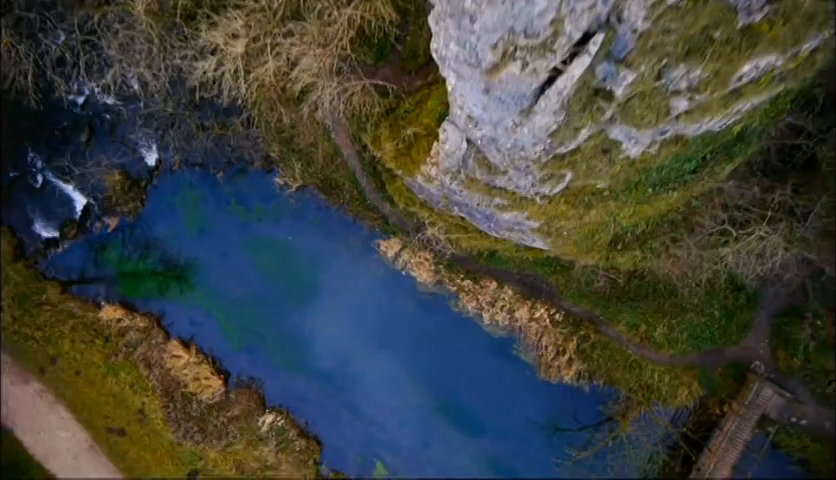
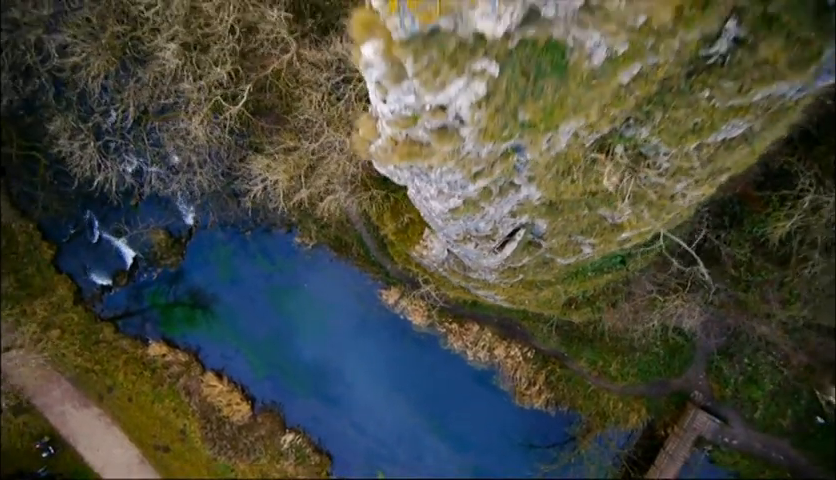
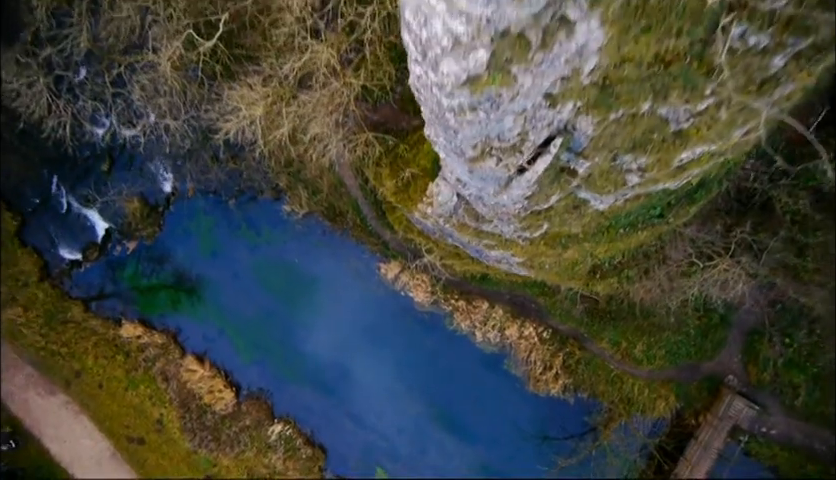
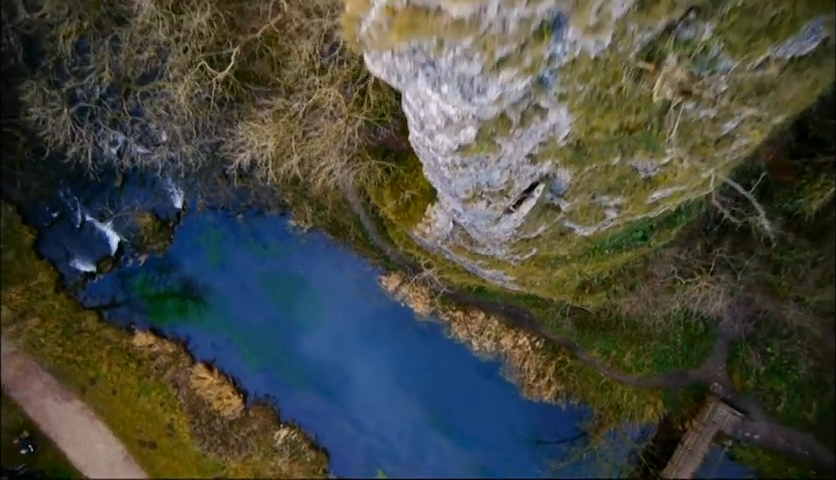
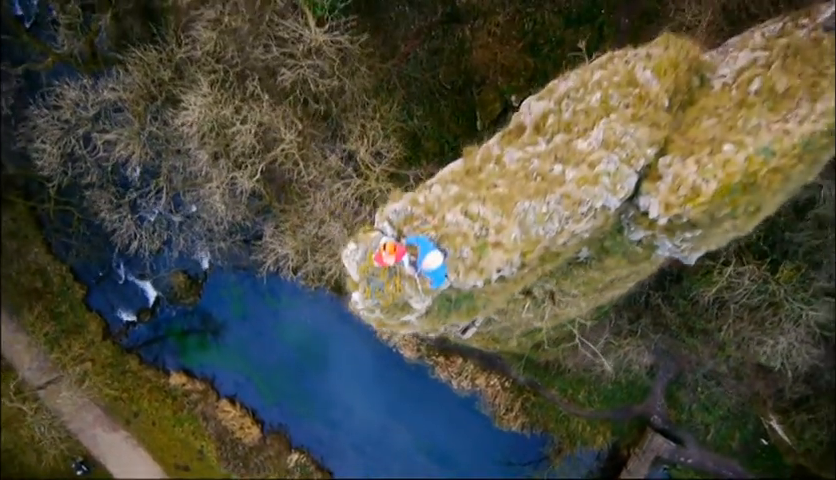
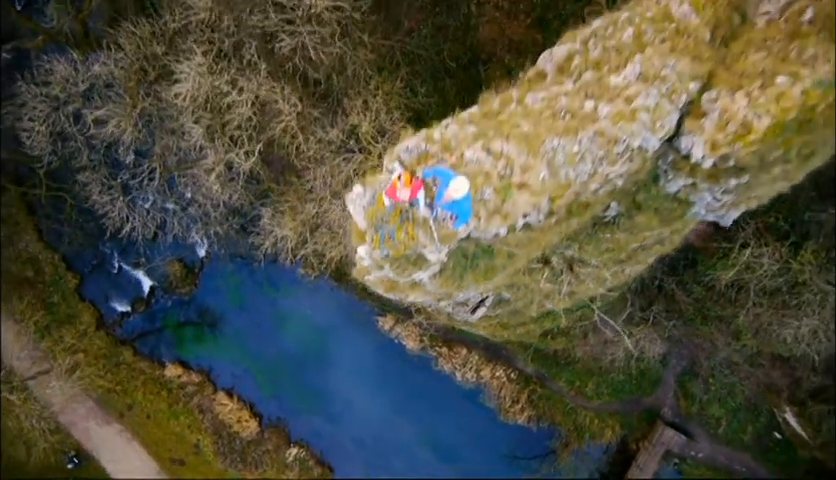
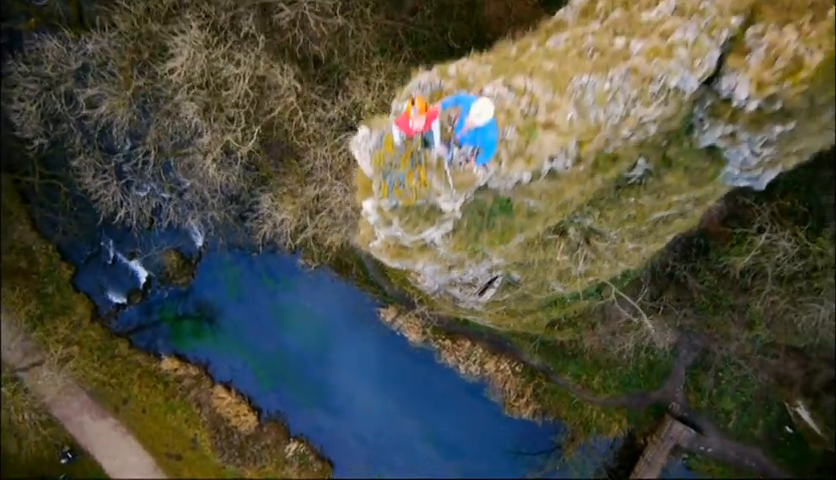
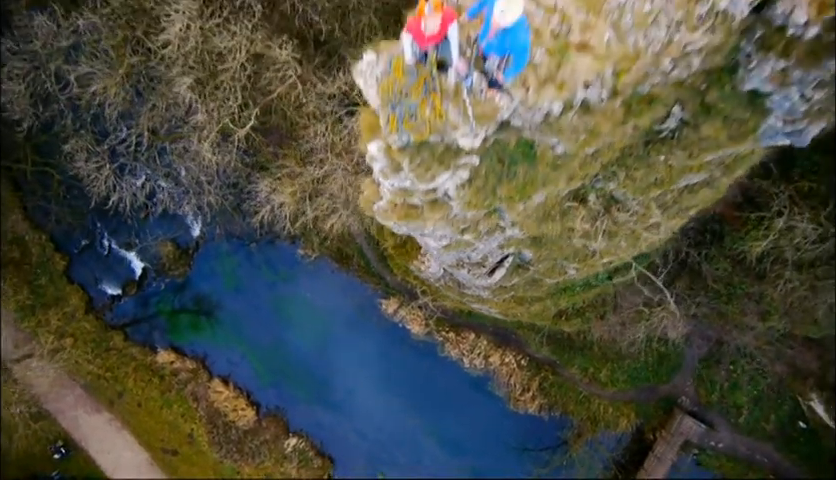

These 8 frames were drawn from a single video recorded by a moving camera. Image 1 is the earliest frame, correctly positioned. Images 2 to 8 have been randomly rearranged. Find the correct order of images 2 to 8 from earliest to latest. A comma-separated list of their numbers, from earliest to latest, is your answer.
3, 4, 2, 8, 7, 6, 5
